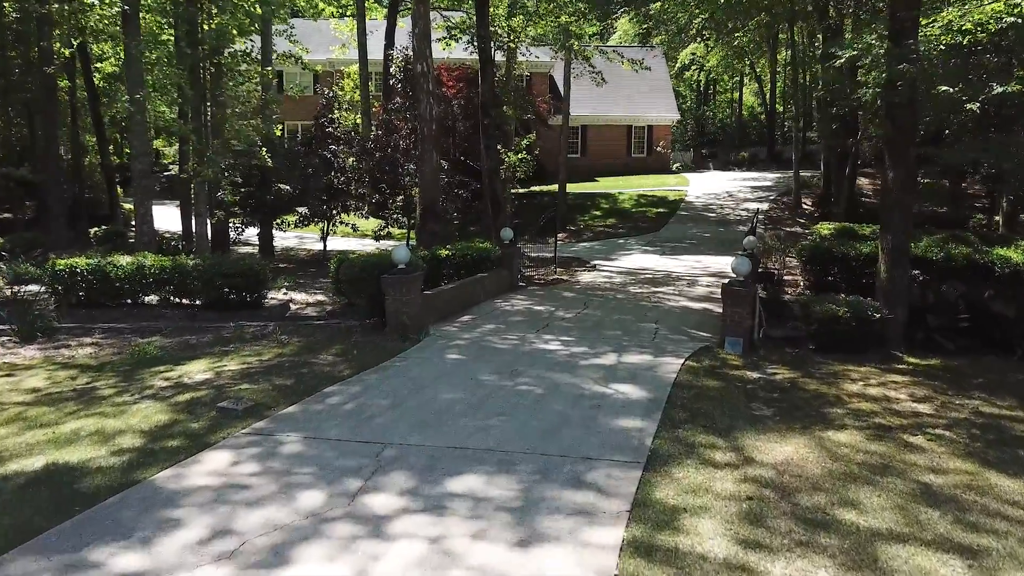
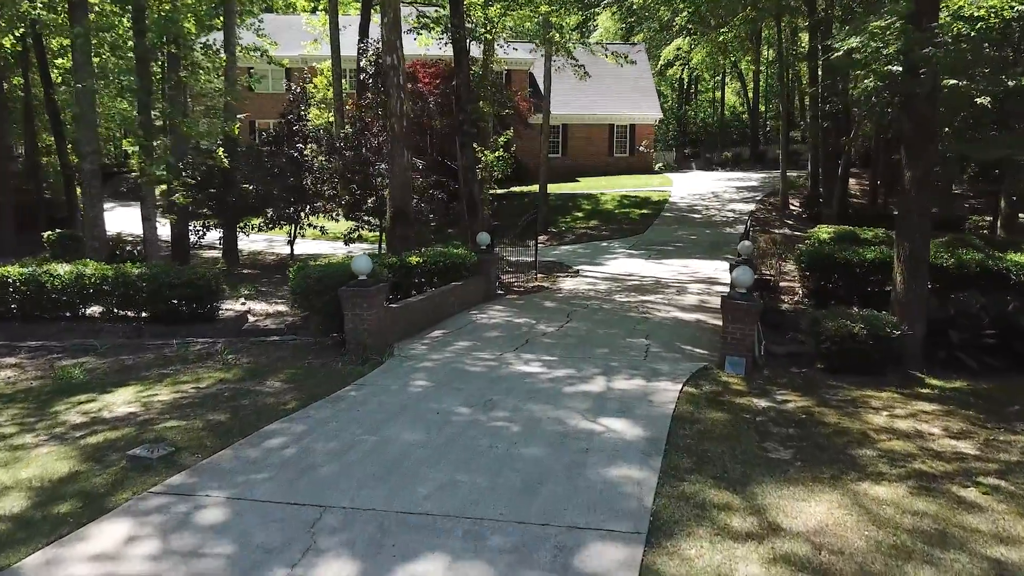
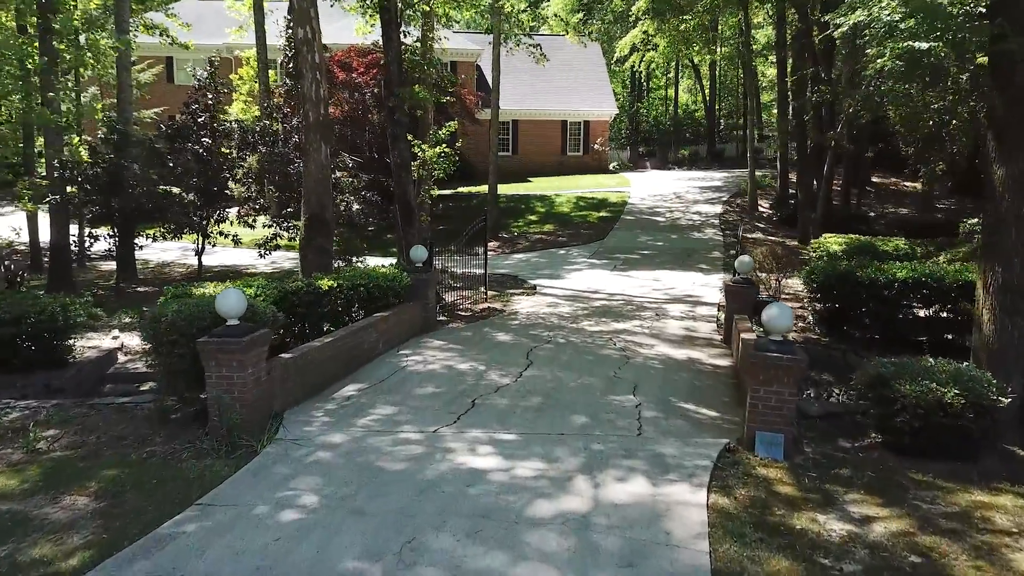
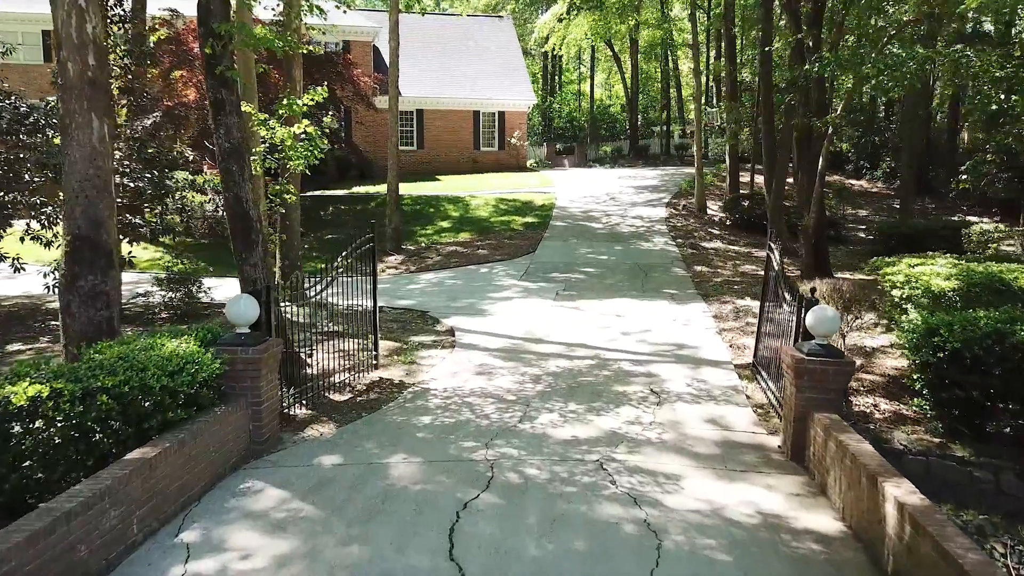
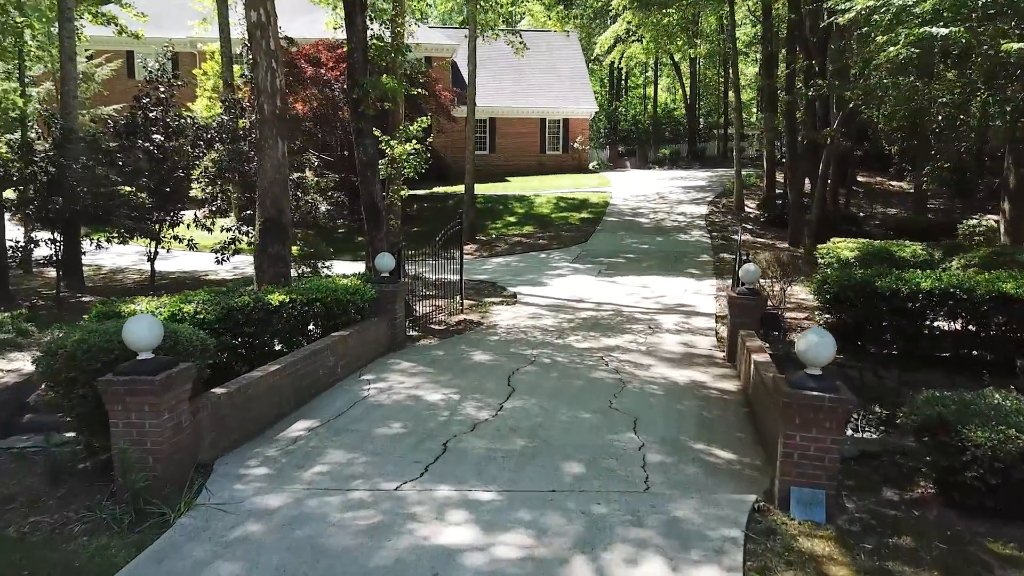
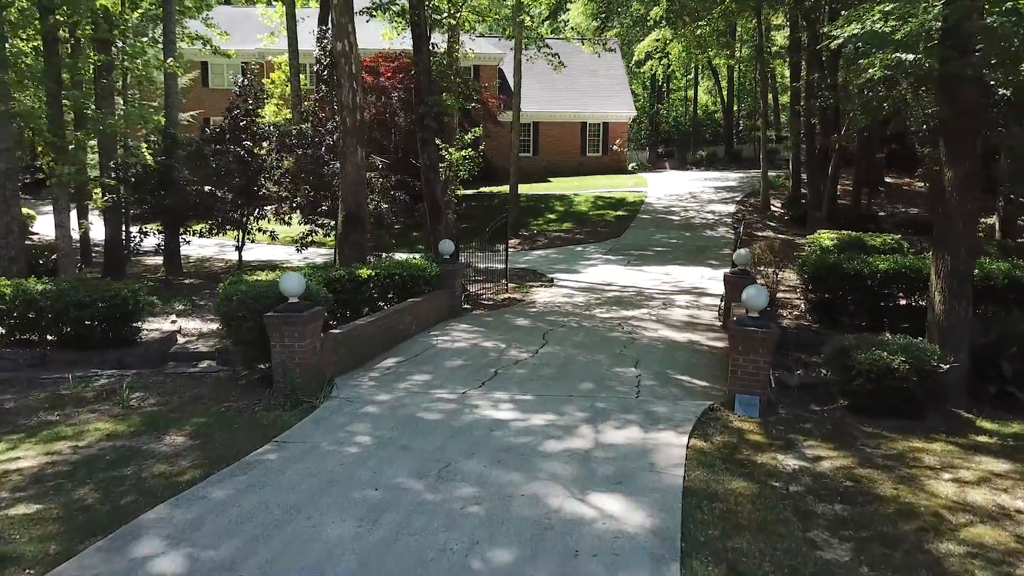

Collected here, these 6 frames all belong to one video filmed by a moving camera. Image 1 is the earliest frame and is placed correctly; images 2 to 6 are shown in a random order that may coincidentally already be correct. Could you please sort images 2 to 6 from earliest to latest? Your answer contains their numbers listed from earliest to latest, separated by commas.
2, 6, 3, 5, 4
